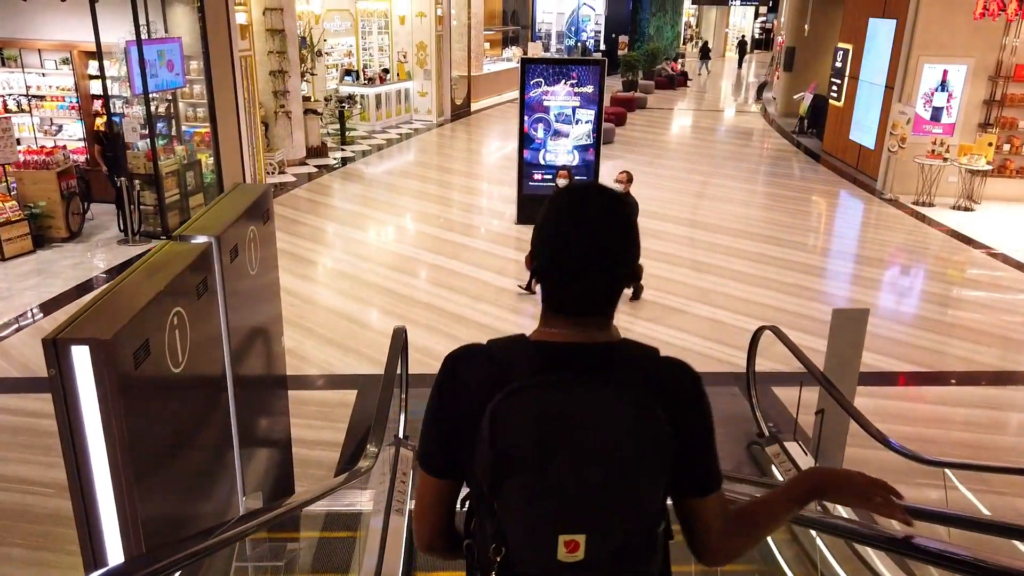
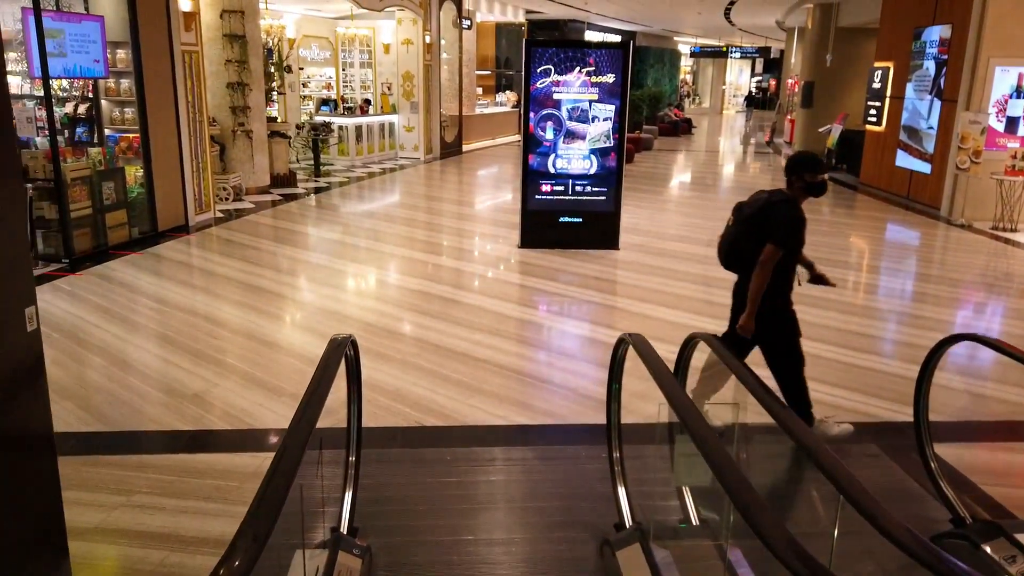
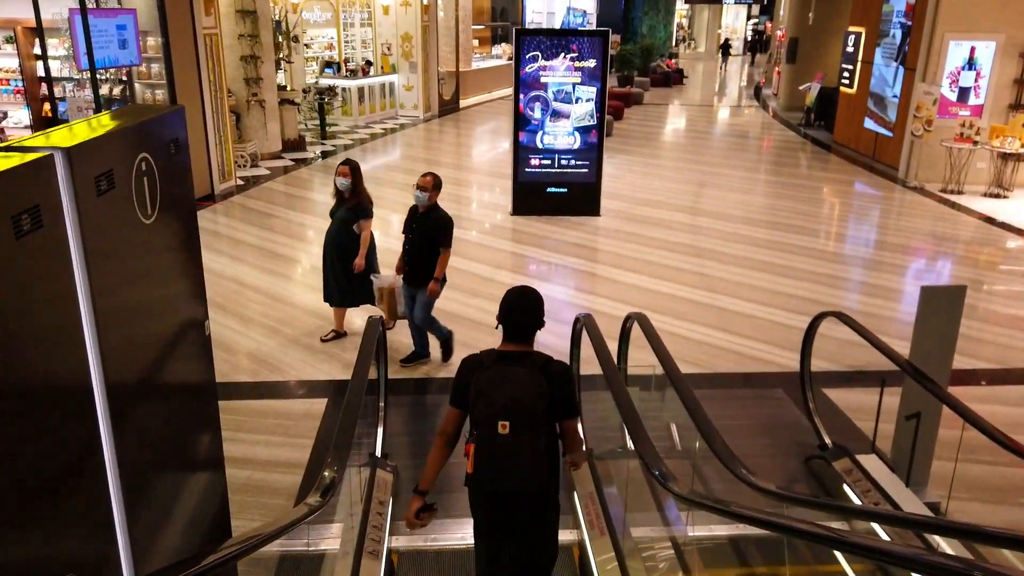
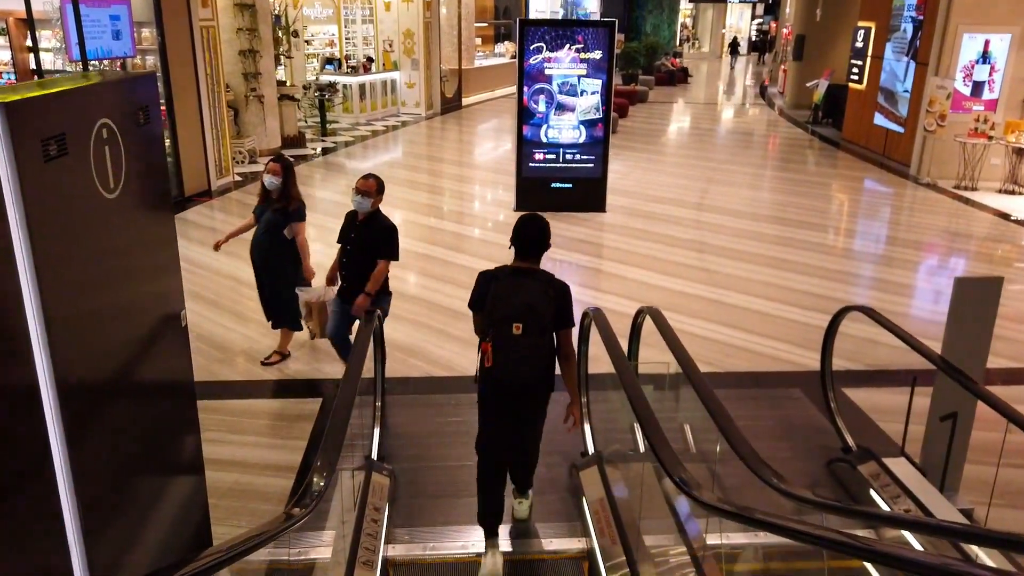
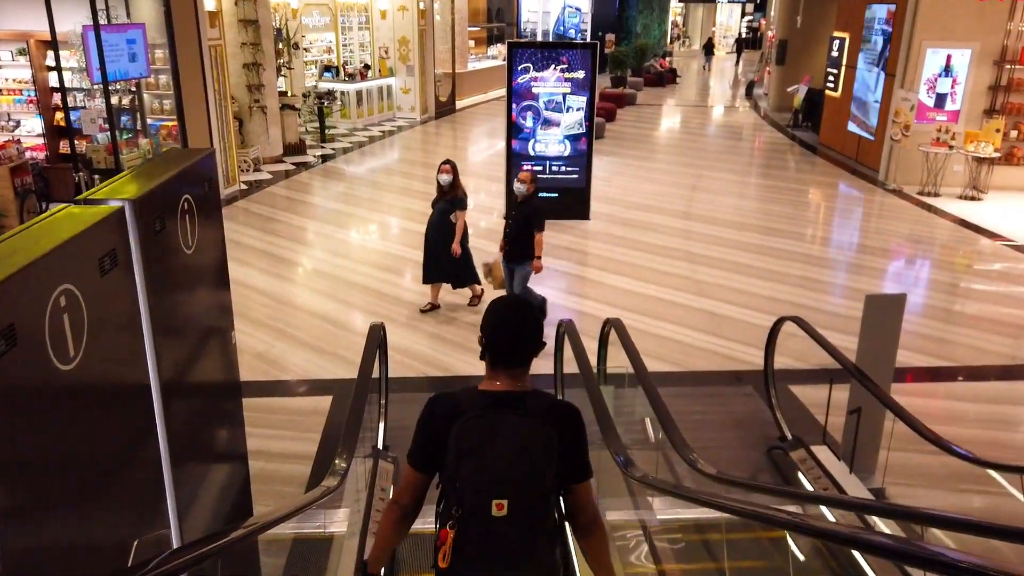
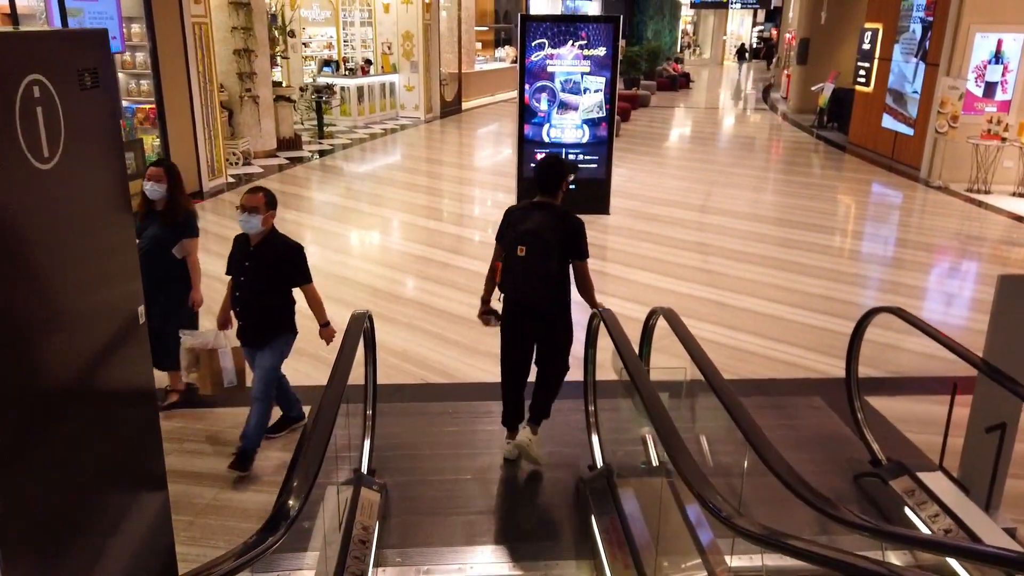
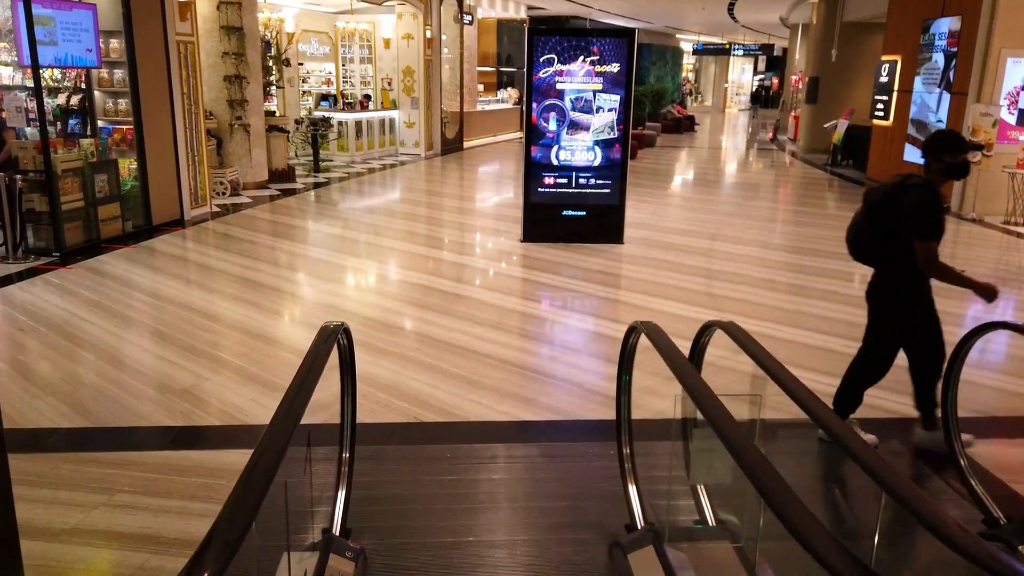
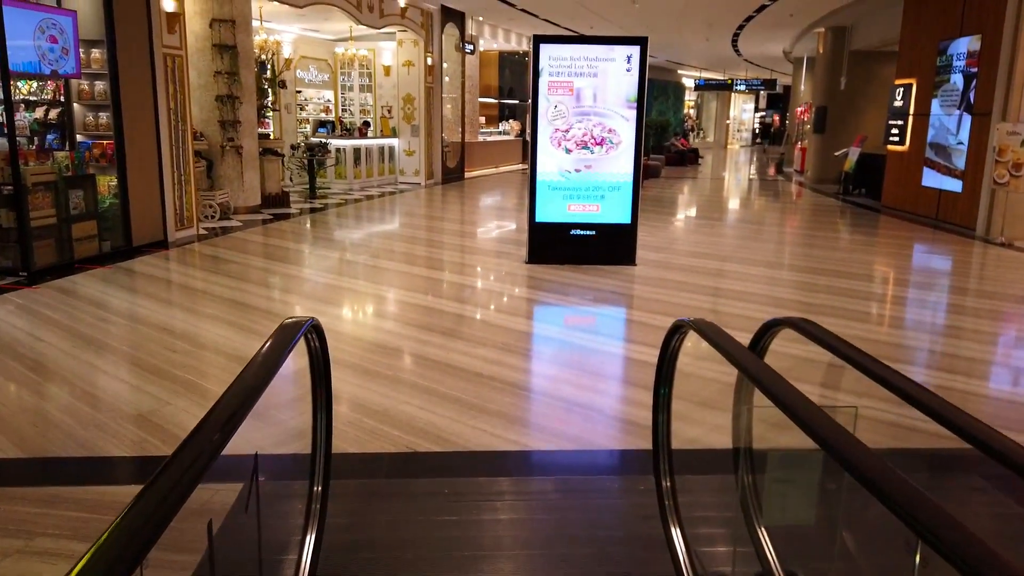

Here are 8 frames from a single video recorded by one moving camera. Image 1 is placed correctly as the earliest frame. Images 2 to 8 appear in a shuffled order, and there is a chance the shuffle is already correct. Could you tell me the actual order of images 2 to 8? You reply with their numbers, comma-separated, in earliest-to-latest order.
5, 3, 4, 6, 2, 7, 8
